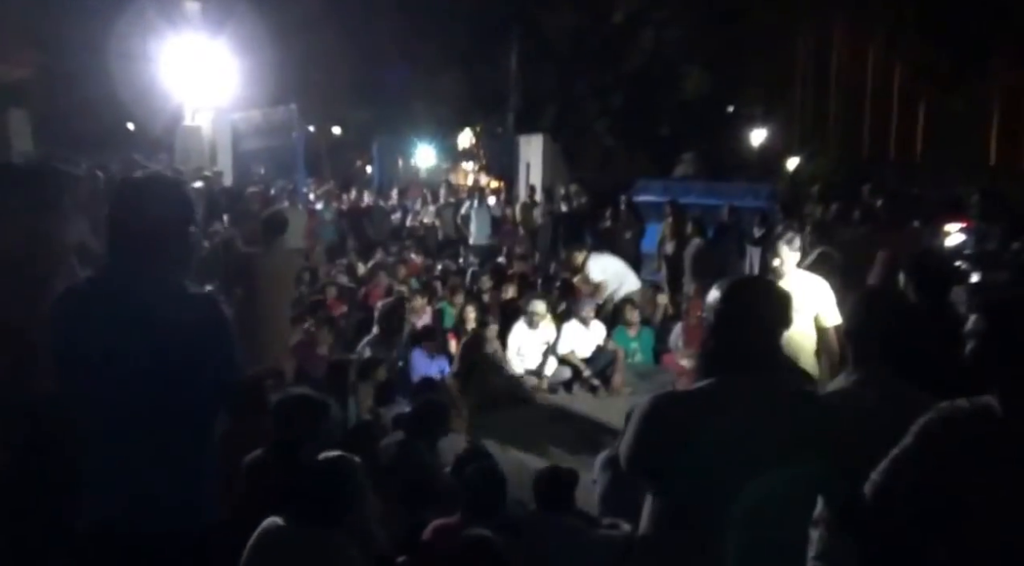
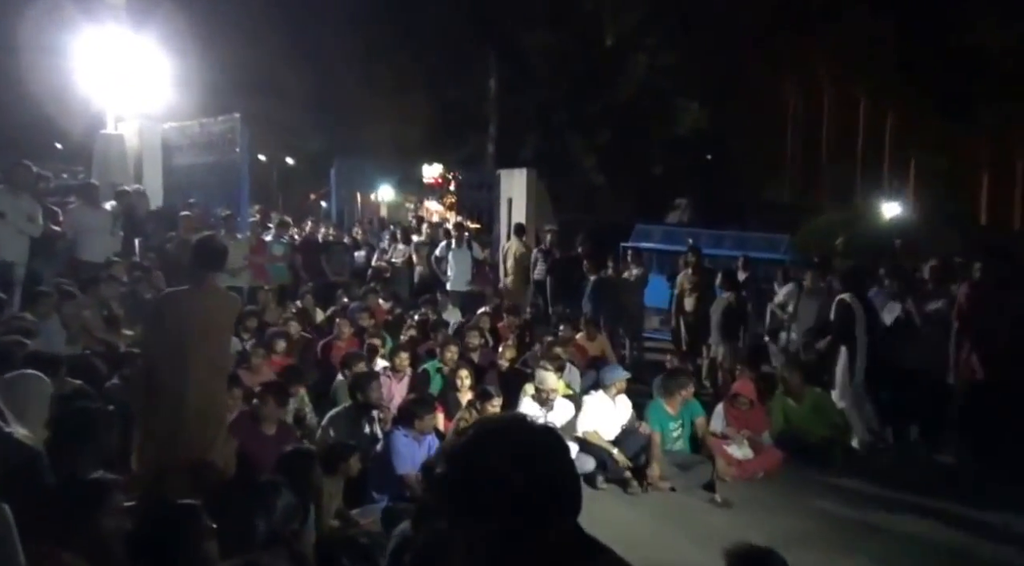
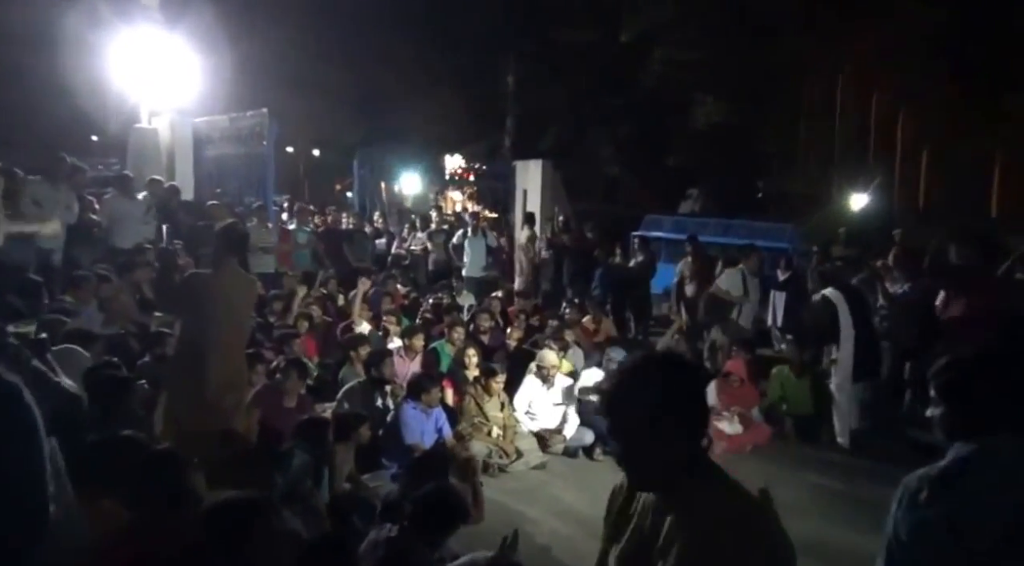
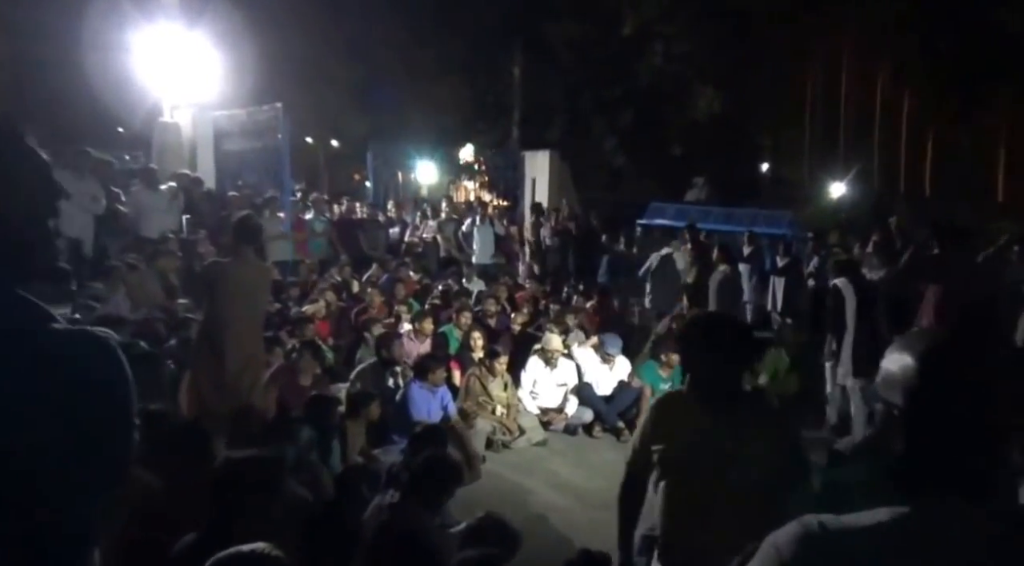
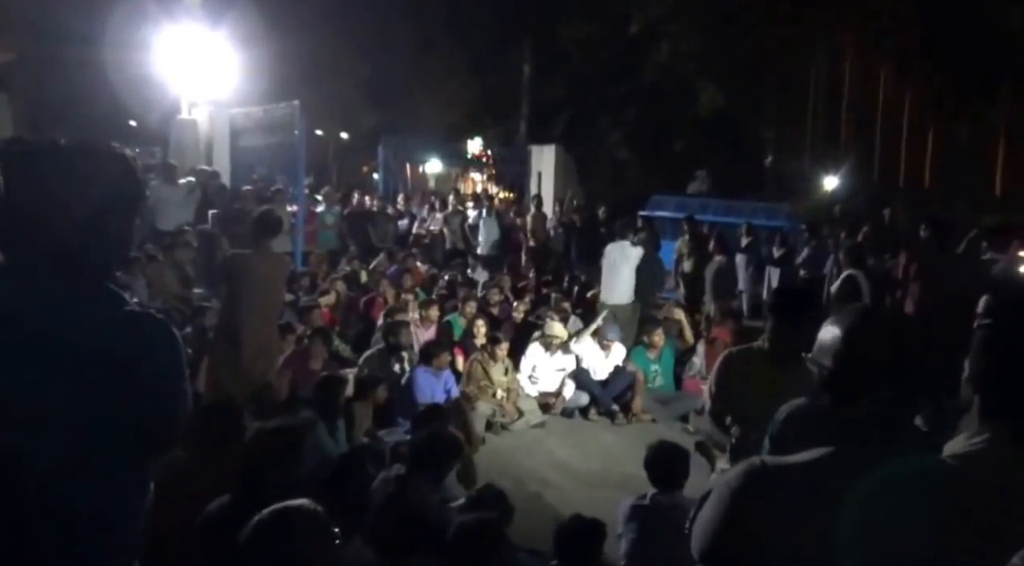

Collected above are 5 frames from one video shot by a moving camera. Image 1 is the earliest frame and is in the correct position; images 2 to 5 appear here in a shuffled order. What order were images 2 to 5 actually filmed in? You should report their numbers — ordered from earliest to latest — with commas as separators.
5, 4, 3, 2
